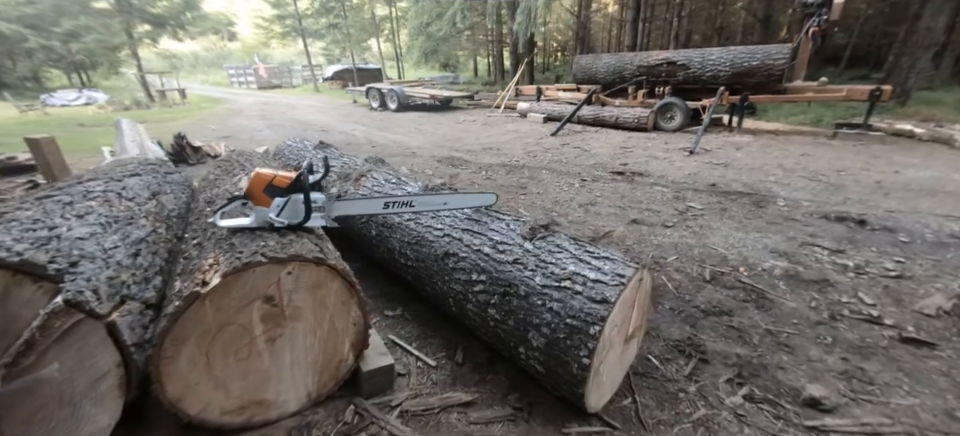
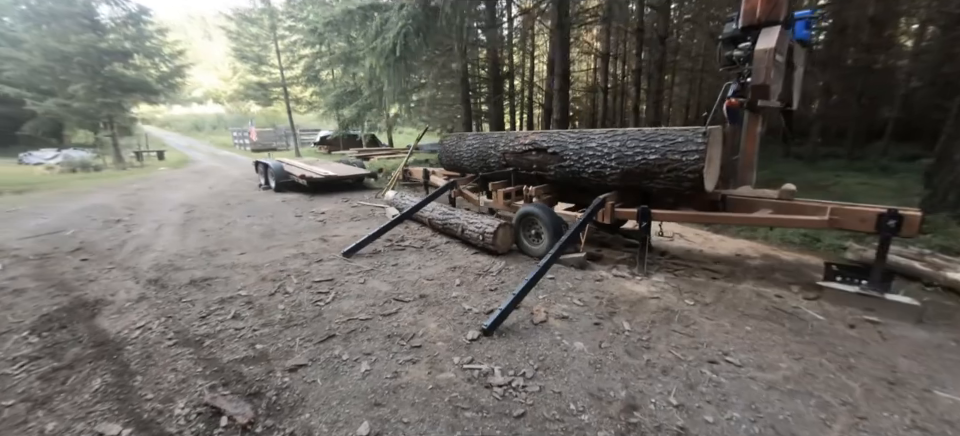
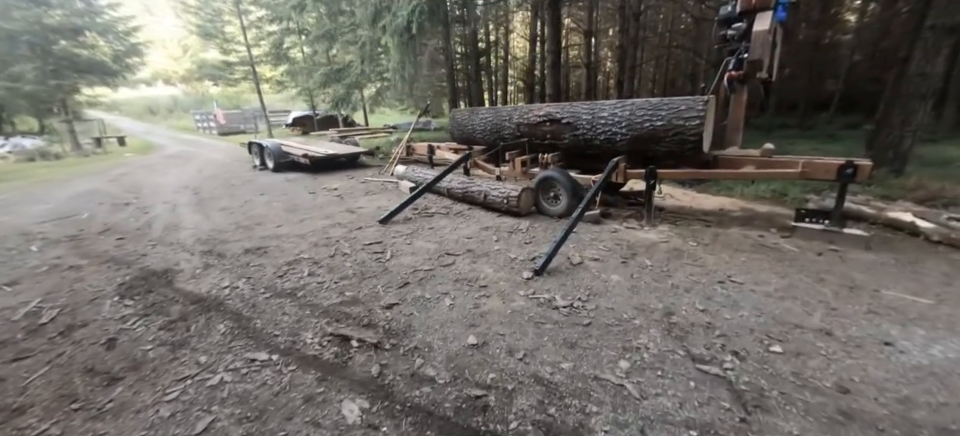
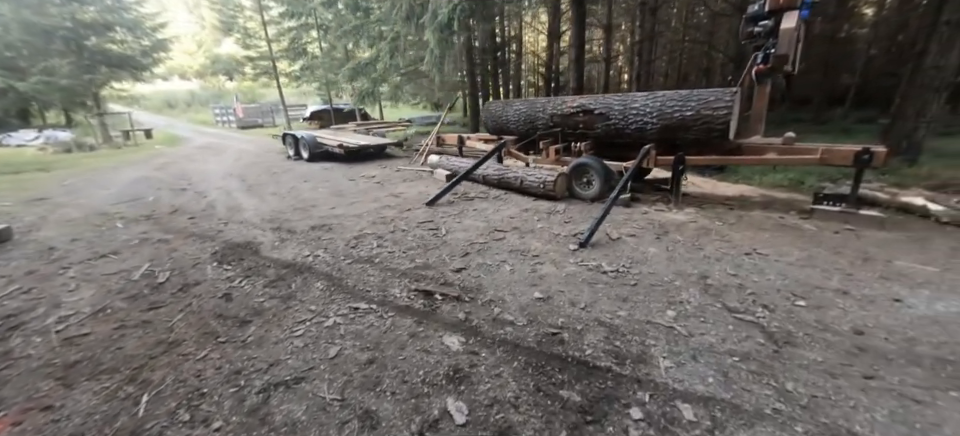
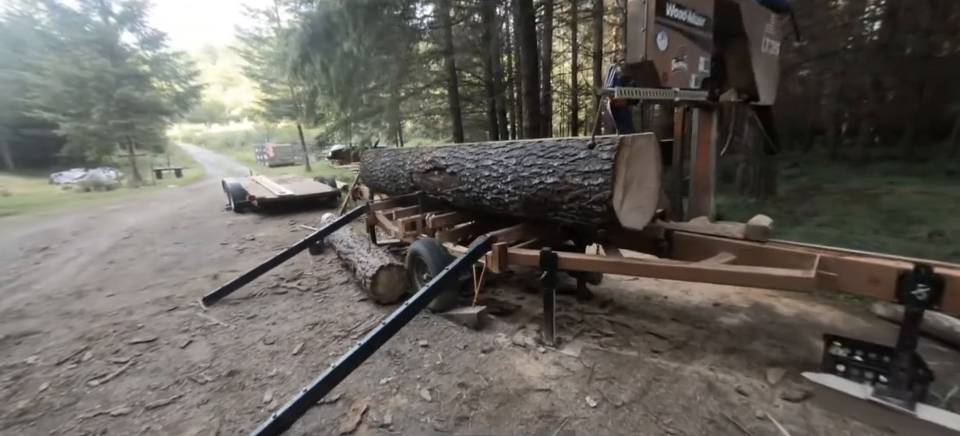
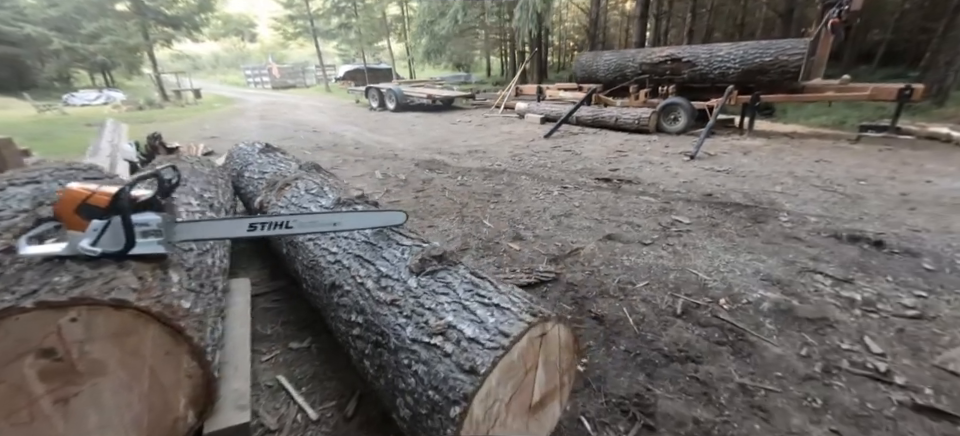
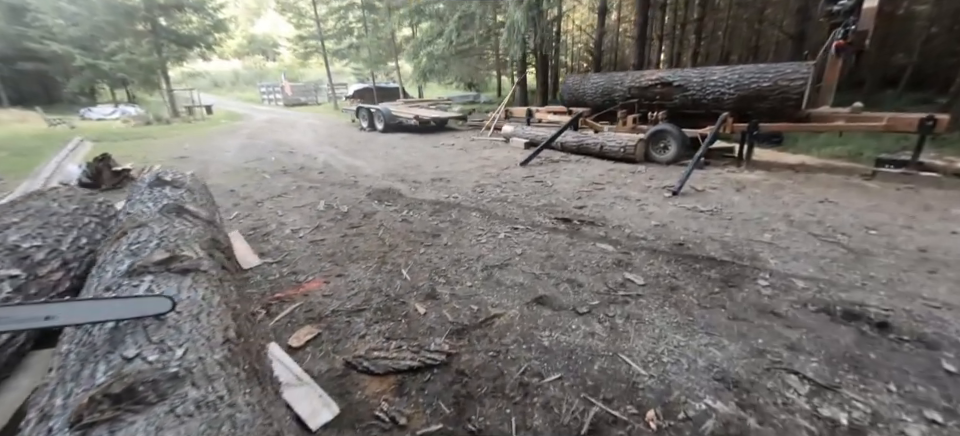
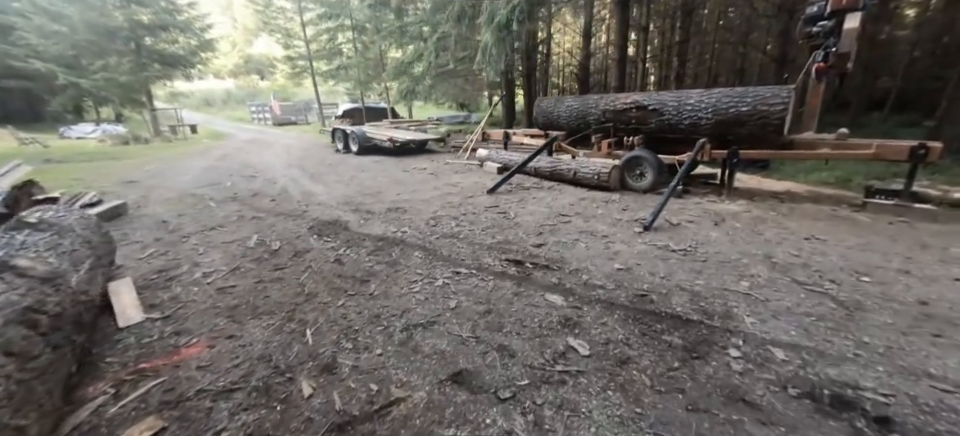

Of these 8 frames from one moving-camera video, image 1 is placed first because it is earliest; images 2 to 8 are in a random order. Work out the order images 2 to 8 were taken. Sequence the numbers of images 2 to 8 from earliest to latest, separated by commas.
6, 7, 8, 4, 3, 2, 5
